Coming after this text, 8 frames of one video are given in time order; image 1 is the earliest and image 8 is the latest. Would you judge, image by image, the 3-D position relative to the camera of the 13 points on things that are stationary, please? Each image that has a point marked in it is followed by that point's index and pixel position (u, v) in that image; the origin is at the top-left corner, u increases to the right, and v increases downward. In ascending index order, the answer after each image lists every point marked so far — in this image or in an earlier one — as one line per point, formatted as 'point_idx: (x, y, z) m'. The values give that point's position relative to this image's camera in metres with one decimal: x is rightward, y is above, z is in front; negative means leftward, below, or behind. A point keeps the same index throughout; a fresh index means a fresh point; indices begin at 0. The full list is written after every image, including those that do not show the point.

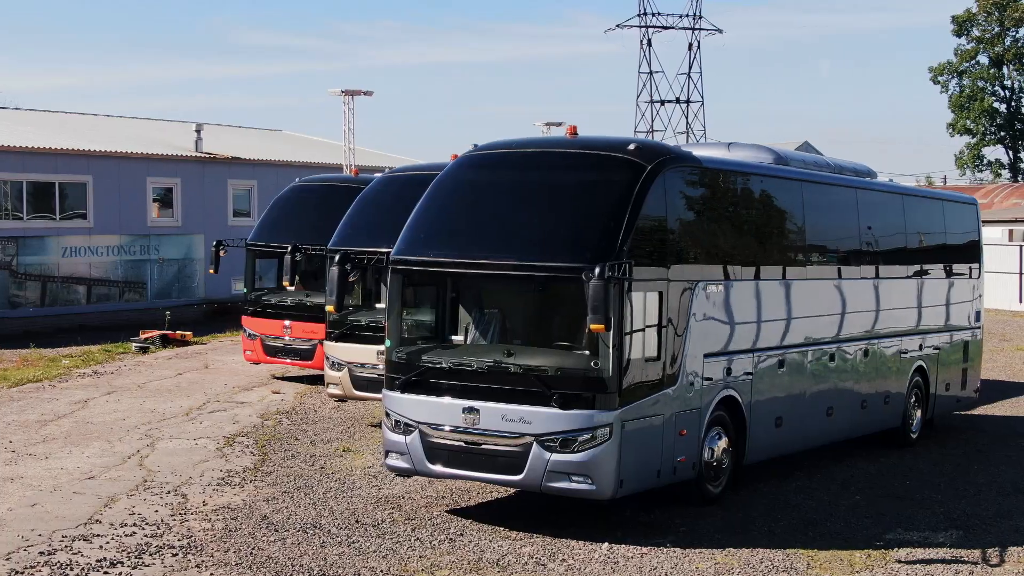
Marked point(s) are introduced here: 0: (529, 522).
0: (+0.2, -2.0, +9.6) m
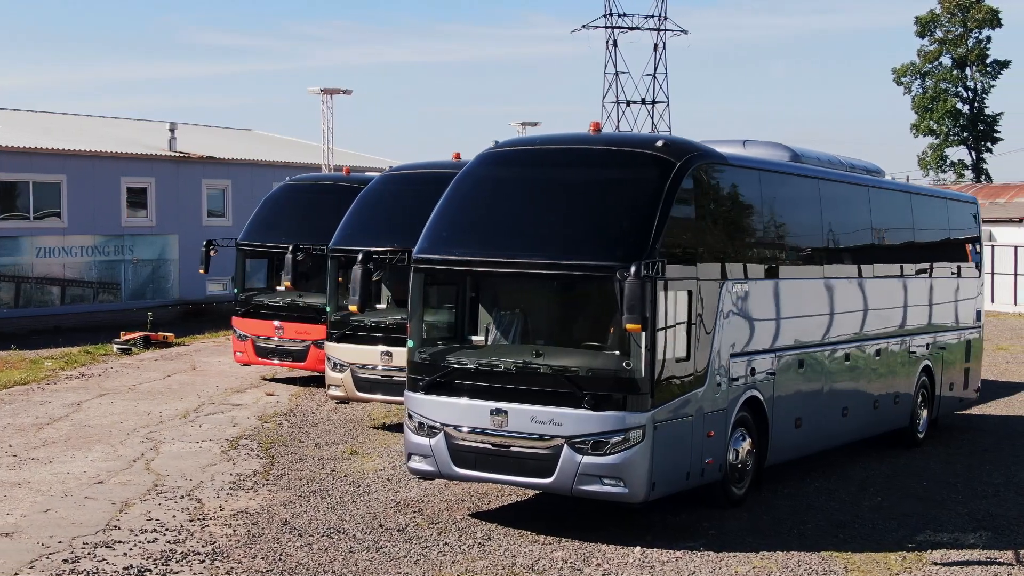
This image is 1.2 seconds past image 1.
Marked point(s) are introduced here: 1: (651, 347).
0: (+0.4, -2.0, +9.4) m
1: (+1.1, -0.5, +8.5) m
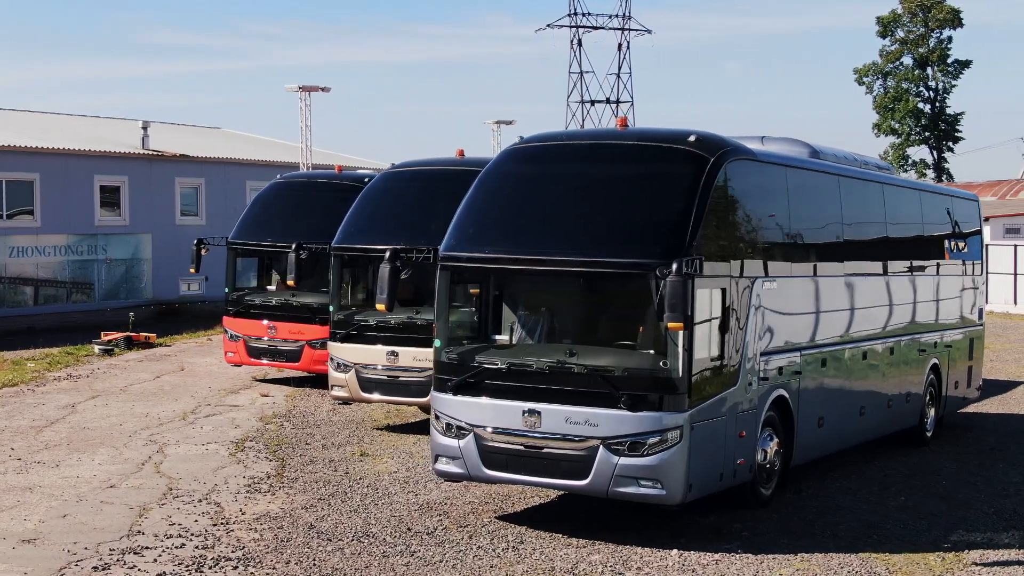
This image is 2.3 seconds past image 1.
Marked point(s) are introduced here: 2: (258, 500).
0: (+0.6, -2.0, +9.2) m
1: (+1.3, -0.4, +8.4) m
2: (-2.3, -1.9, +9.9) m
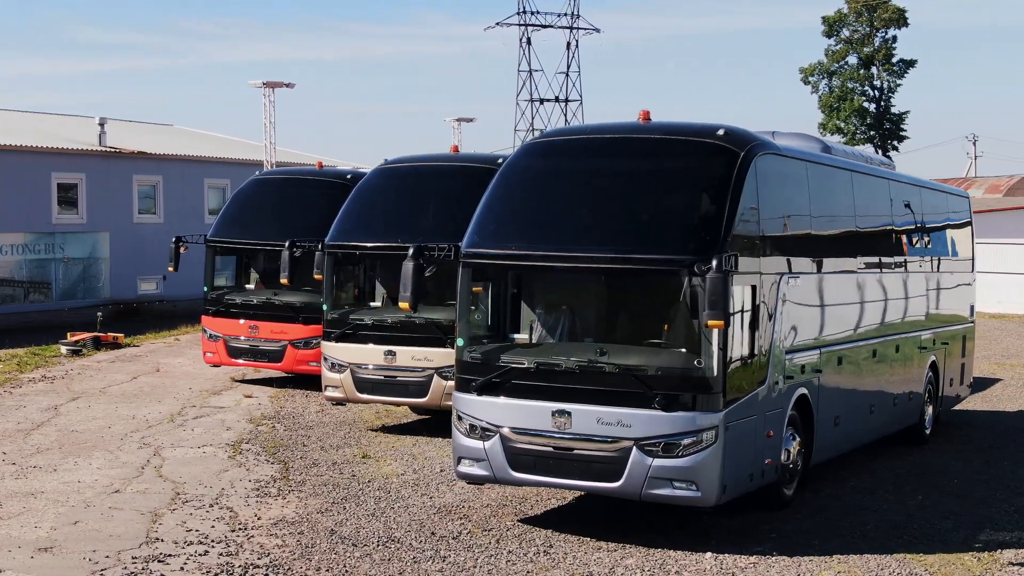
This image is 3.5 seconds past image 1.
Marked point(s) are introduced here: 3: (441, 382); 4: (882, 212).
0: (+0.8, -2.0, +9.1) m
1: (+1.6, -0.4, +8.2) m
2: (-2.1, -1.9, +9.6) m
3: (-0.9, -1.2, +14.2) m
4: (+4.3, +0.9, +12.9) m
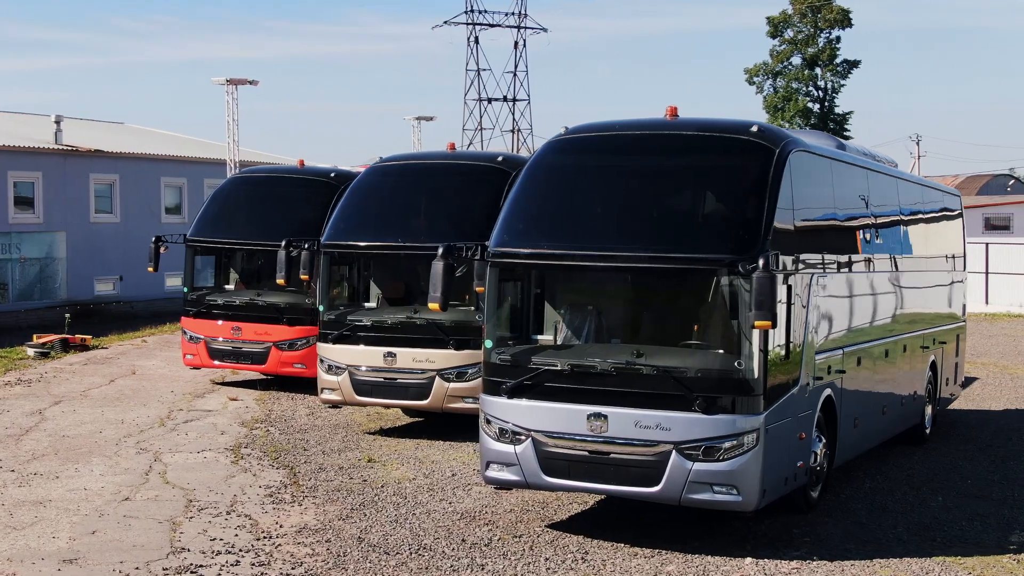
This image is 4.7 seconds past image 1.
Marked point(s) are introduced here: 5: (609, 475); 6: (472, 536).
0: (+1.0, -2.0, +8.9) m
1: (+1.8, -0.4, +8.1) m
2: (-1.9, -1.9, +9.3) m
3: (-0.9, -1.2, +13.9) m
4: (+4.4, +0.9, +12.9) m
5: (+0.7, -1.4, +8.2) m
6: (-0.3, -1.9, +8.6) m
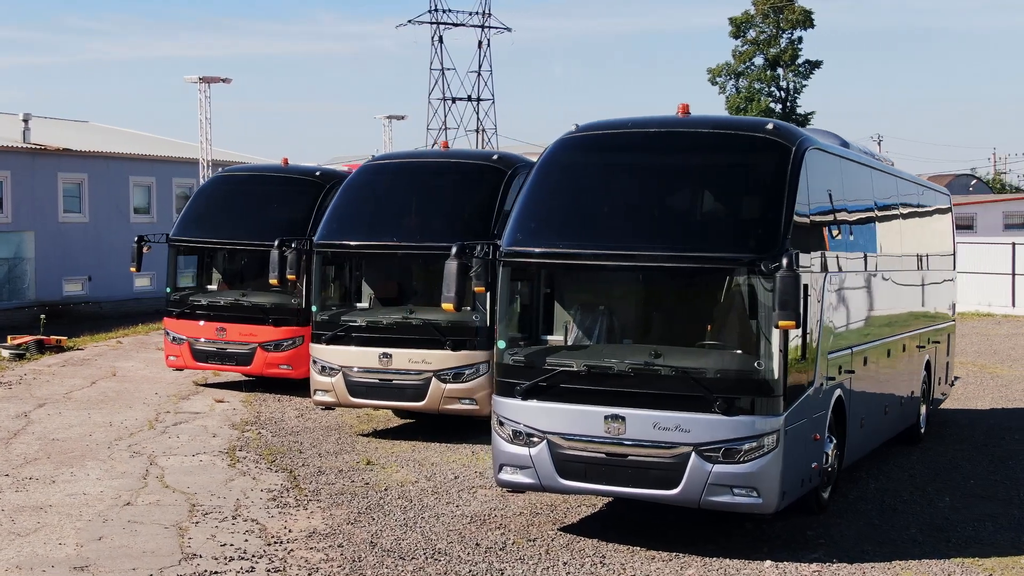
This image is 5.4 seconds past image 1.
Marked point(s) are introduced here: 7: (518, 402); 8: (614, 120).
0: (+1.1, -2.0, +8.8) m
1: (+1.9, -0.4, +8.0) m
2: (-1.8, -1.9, +9.1) m
3: (-0.9, -1.2, +13.8) m
4: (+4.3, +0.9, +12.9) m
5: (+0.8, -1.4, +8.1) m
6: (-0.2, -1.9, +8.5) m
7: (0.0, -0.9, +8.5) m
8: (+0.8, +1.4, +9.3) m
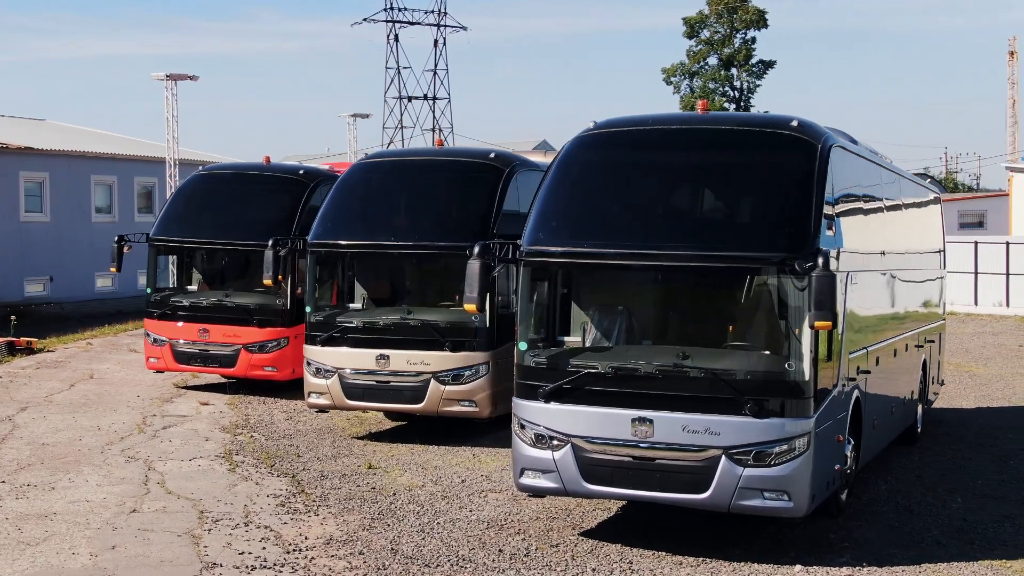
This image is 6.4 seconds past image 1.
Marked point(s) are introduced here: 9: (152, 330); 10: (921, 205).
0: (+1.3, -2.0, +8.6) m
1: (+2.1, -0.4, +7.9) m
2: (-1.6, -1.9, +8.9) m
3: (-0.9, -1.2, +13.6) m
4: (+4.4, +0.9, +12.8) m
5: (+1.0, -1.4, +8.0) m
6: (0.0, -1.9, +8.3) m
7: (+0.2, -0.9, +8.3) m
8: (+1.0, +1.4, +9.2) m
9: (-6.1, -0.7, +19.2) m
10: (+5.5, +1.0, +15.0) m
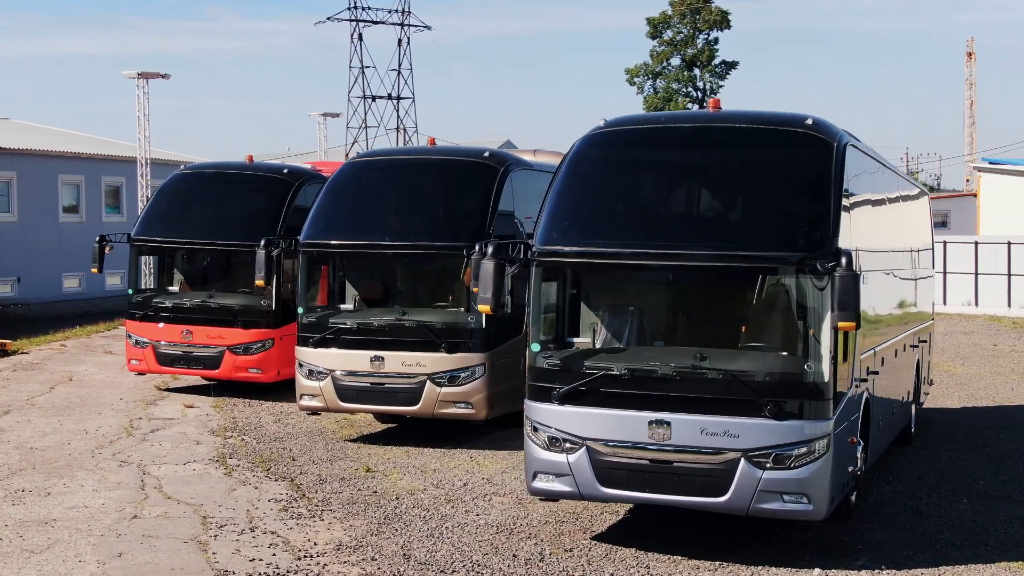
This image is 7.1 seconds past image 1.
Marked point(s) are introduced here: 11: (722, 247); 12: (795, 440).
0: (+1.4, -2.0, +8.5) m
1: (+2.2, -0.4, +7.8) m
2: (-1.6, -1.9, +8.7) m
3: (-0.9, -1.2, +13.4) m
4: (+4.3, +0.9, +12.8) m
5: (+1.1, -1.4, +7.9) m
6: (+0.1, -1.9, +8.2) m
7: (+0.3, -0.9, +8.2) m
8: (+1.0, +1.4, +9.1) m
9: (-6.3, -0.7, +18.9) m
10: (+5.4, +1.0, +15.1) m
11: (+1.5, +0.3, +8.0) m
12: (+1.9, -1.0, +7.7) m
